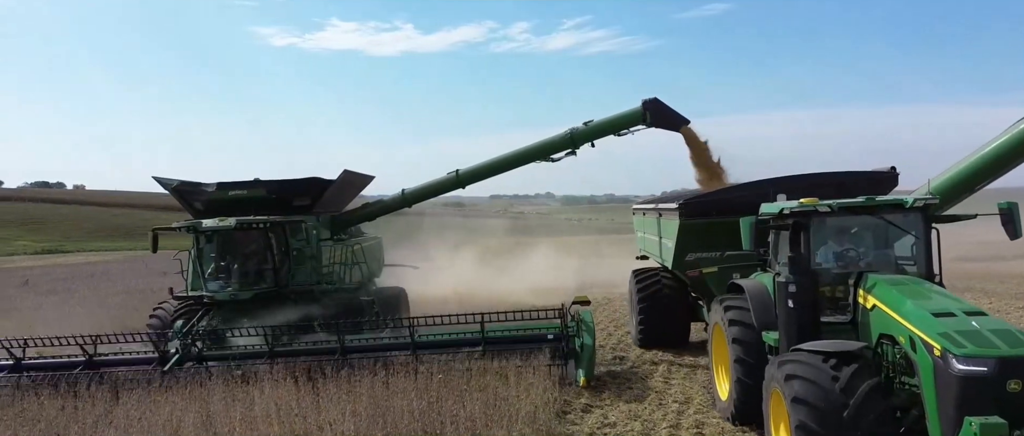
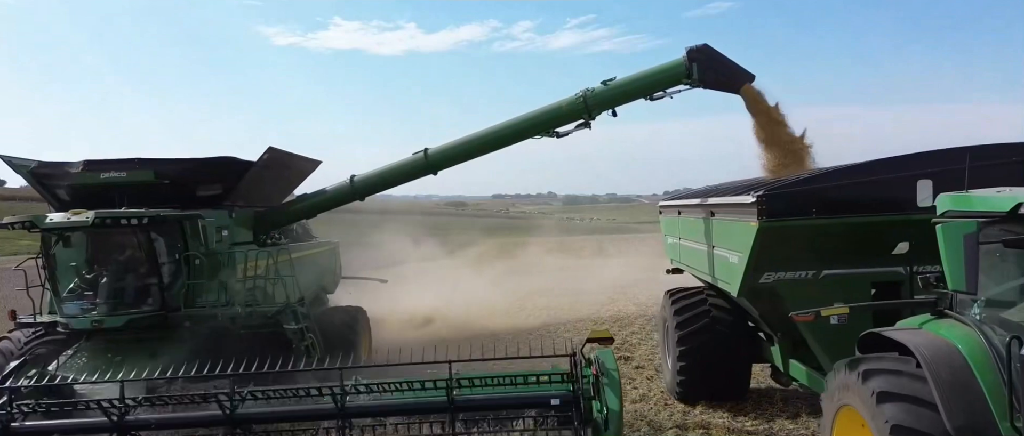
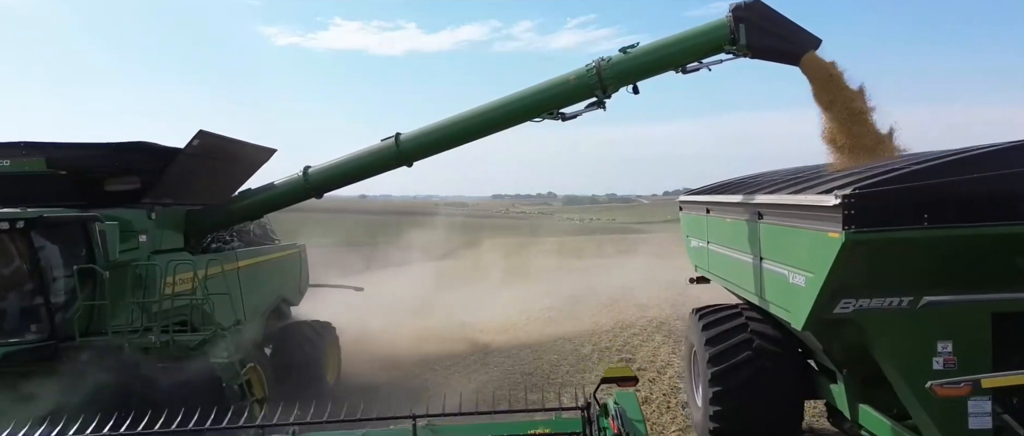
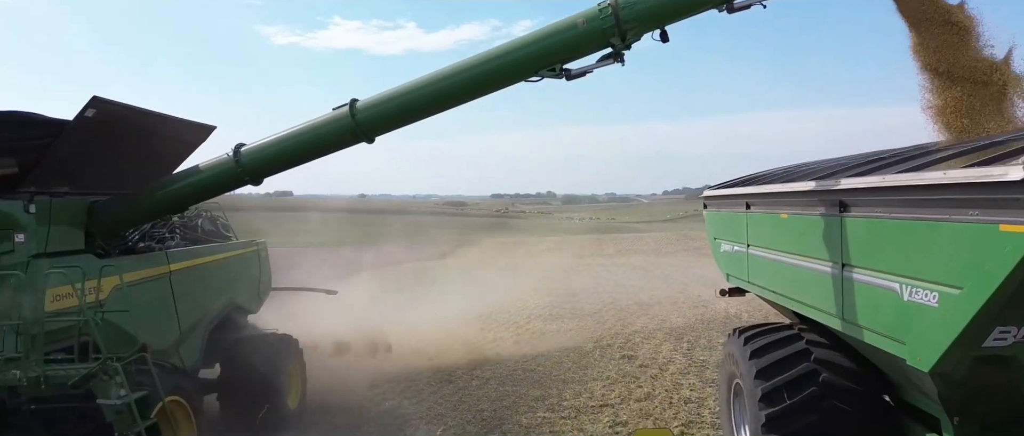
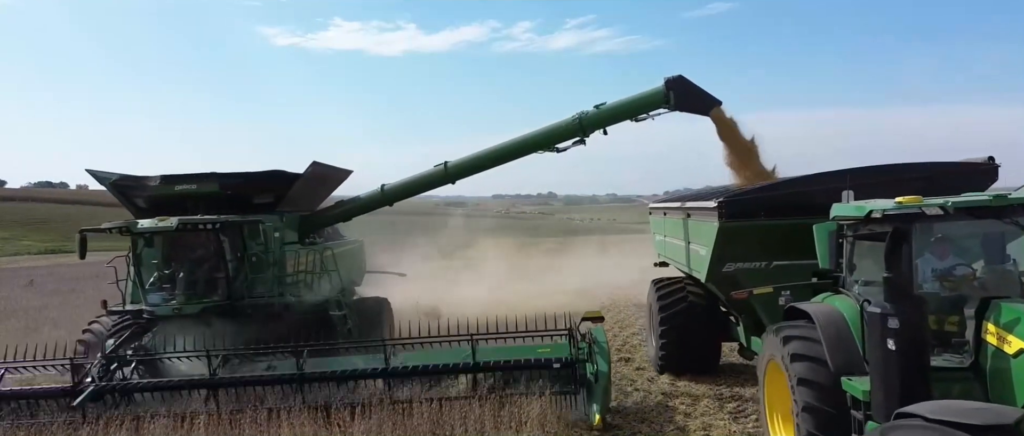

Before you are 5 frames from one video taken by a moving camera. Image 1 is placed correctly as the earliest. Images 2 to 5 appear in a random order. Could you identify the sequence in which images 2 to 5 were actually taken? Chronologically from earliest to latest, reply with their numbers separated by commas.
5, 2, 3, 4
